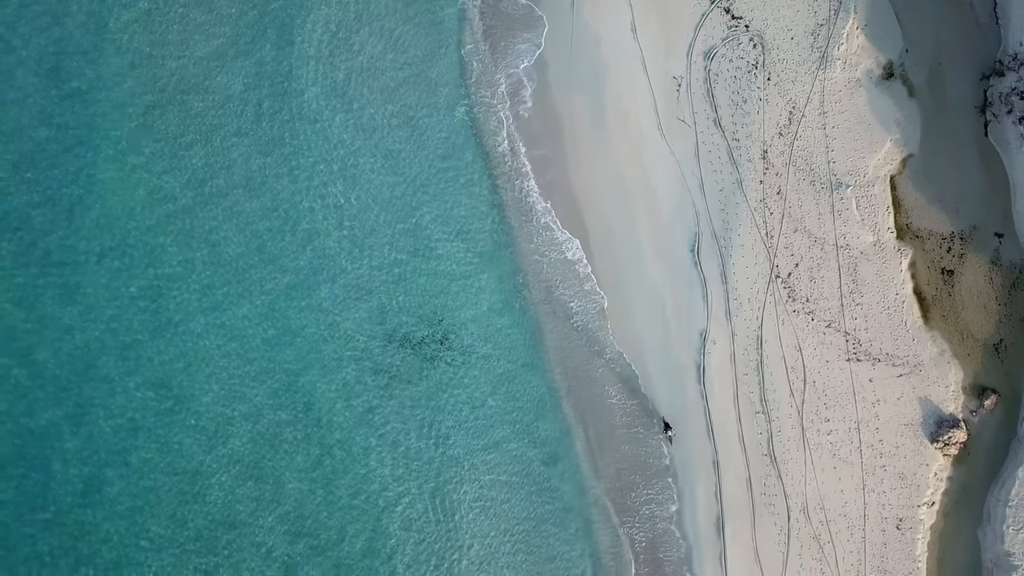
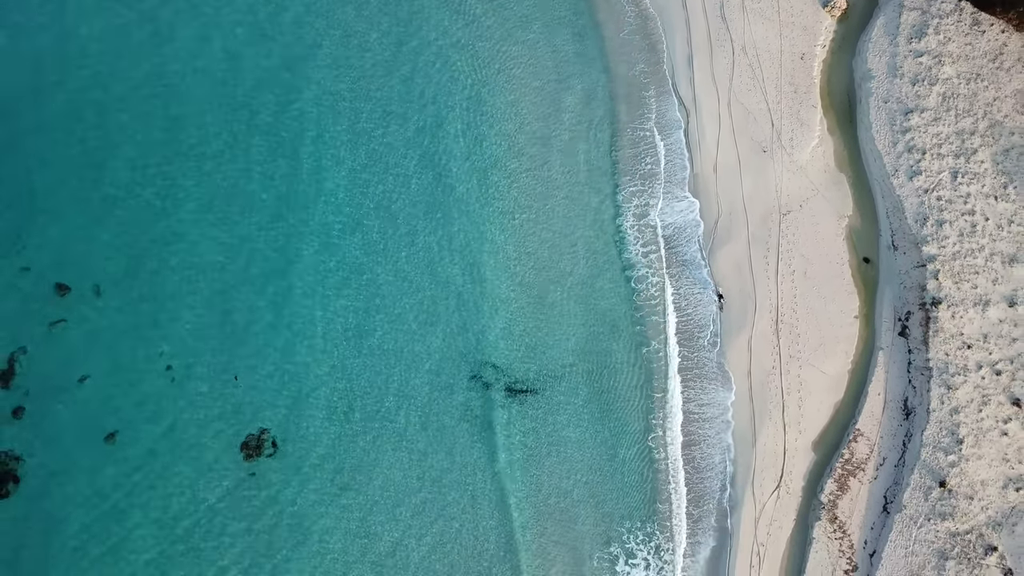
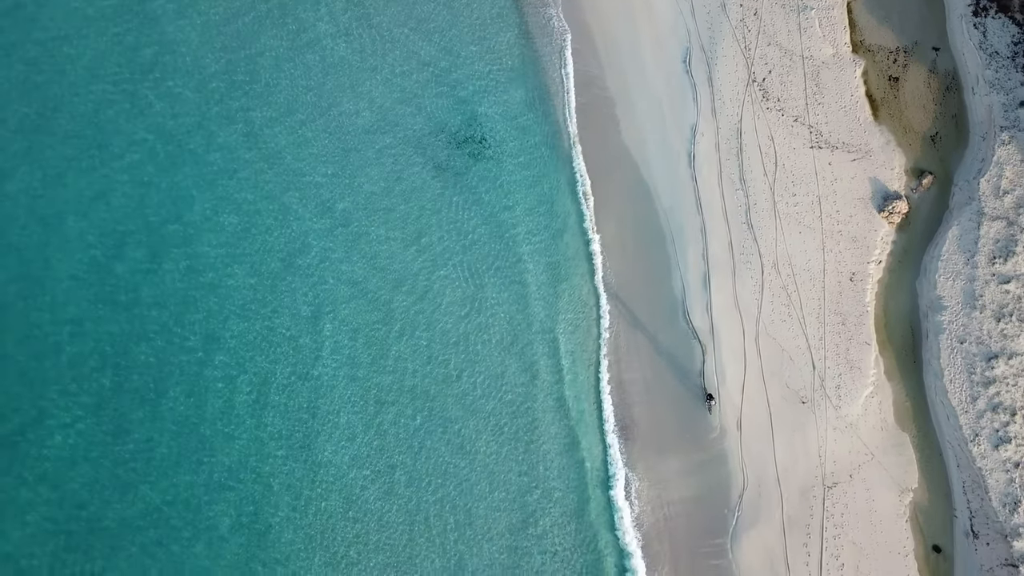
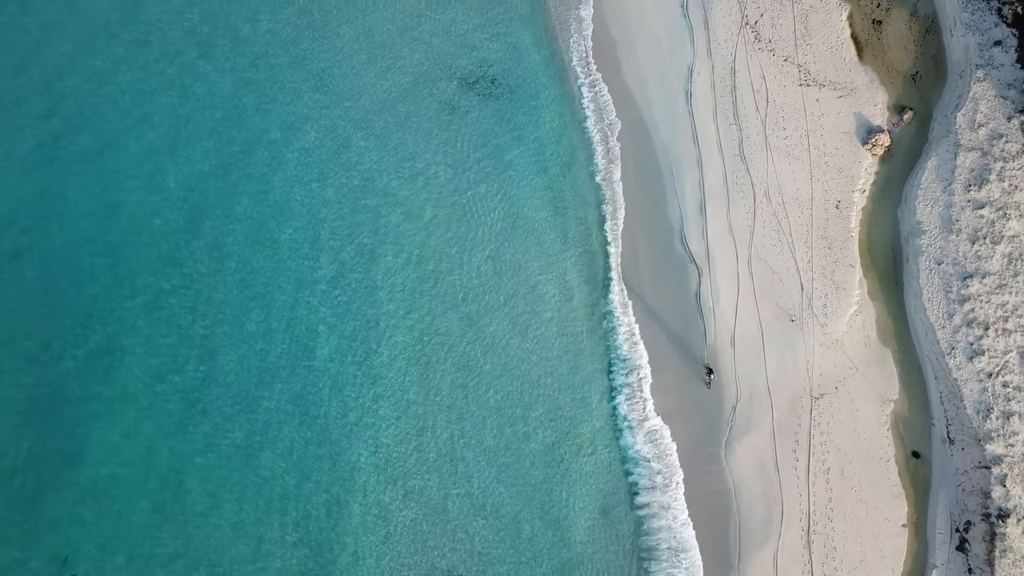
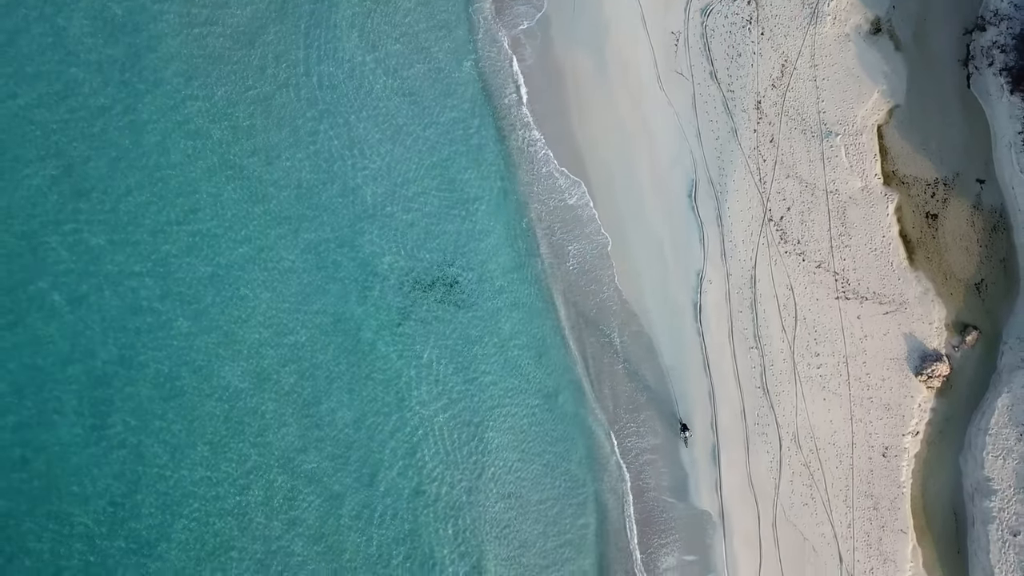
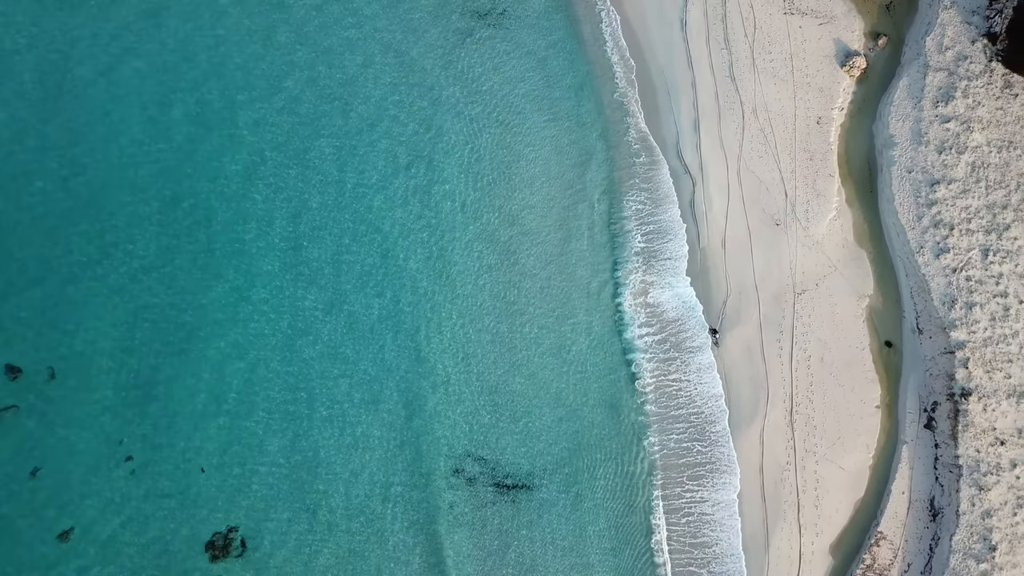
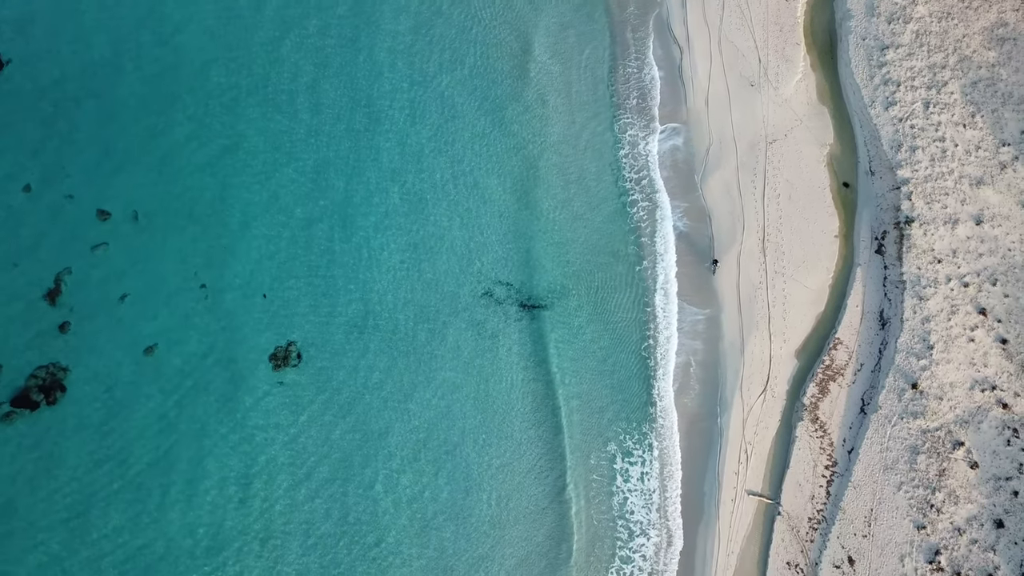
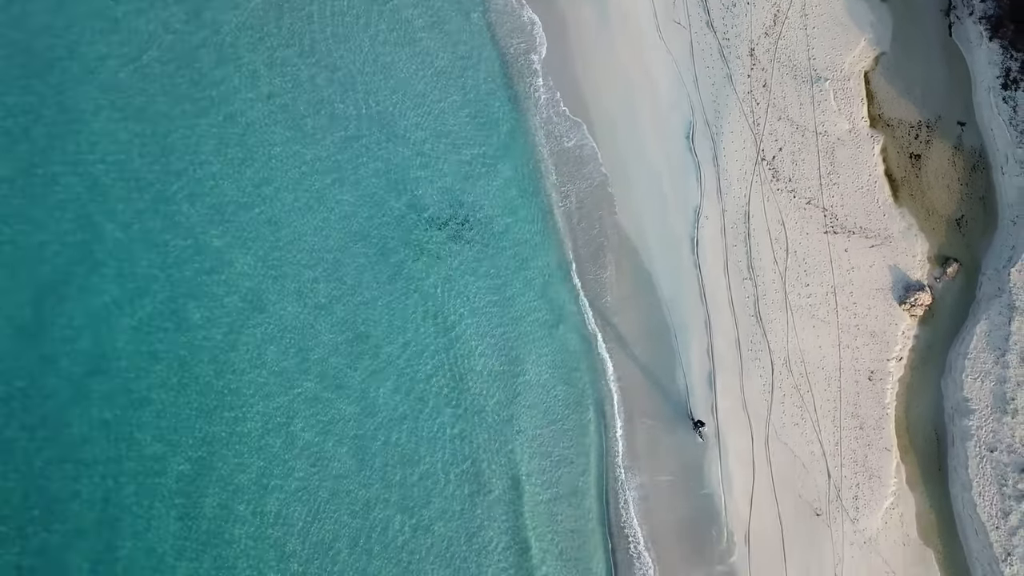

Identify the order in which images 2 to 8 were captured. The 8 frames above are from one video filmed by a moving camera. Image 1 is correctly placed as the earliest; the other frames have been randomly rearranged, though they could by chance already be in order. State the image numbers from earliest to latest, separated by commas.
5, 8, 3, 4, 6, 2, 7
